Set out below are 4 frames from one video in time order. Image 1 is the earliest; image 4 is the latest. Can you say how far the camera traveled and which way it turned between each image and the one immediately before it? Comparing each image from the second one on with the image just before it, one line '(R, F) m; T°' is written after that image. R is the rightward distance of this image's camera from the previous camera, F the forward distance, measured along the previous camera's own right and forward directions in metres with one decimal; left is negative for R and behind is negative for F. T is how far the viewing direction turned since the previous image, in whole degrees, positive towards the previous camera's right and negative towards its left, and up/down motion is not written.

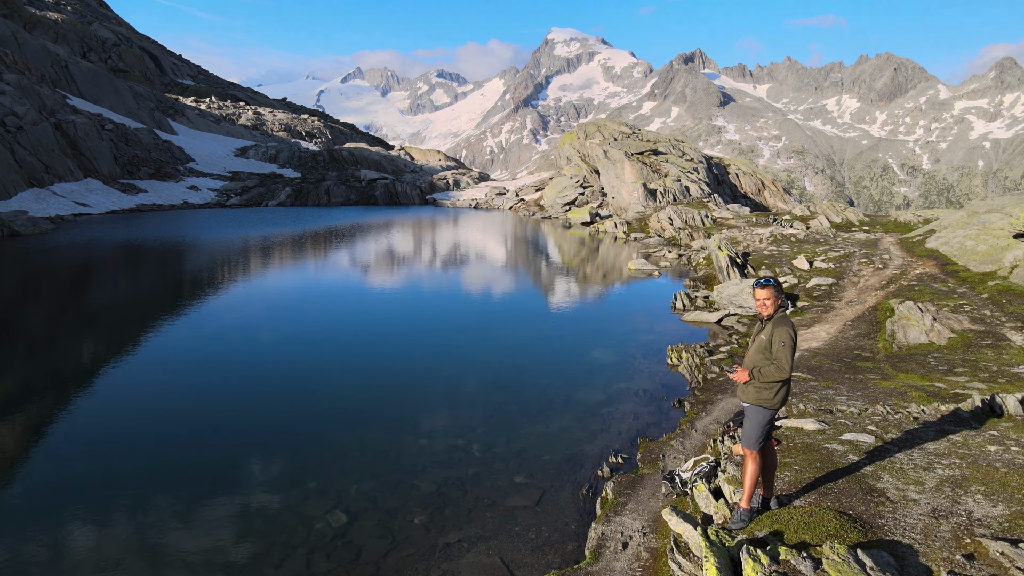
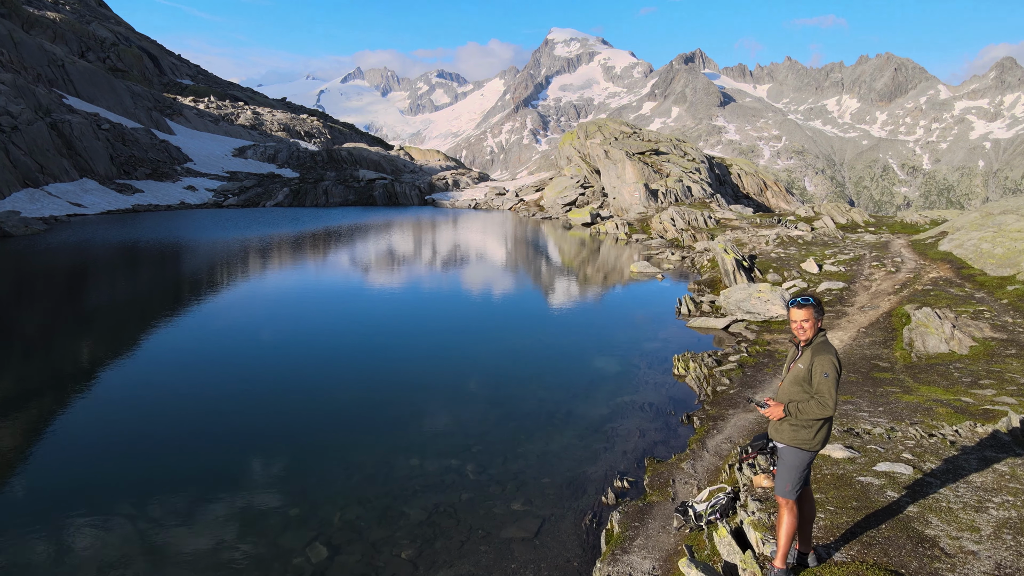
(0.0, +0.3) m; 0°
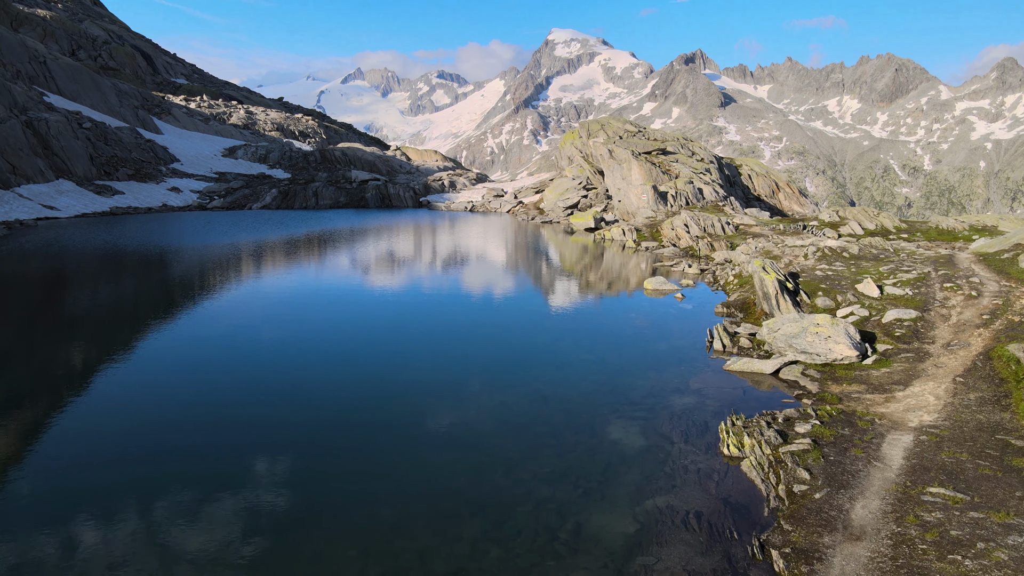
(+0.1, +1.8) m; 0°
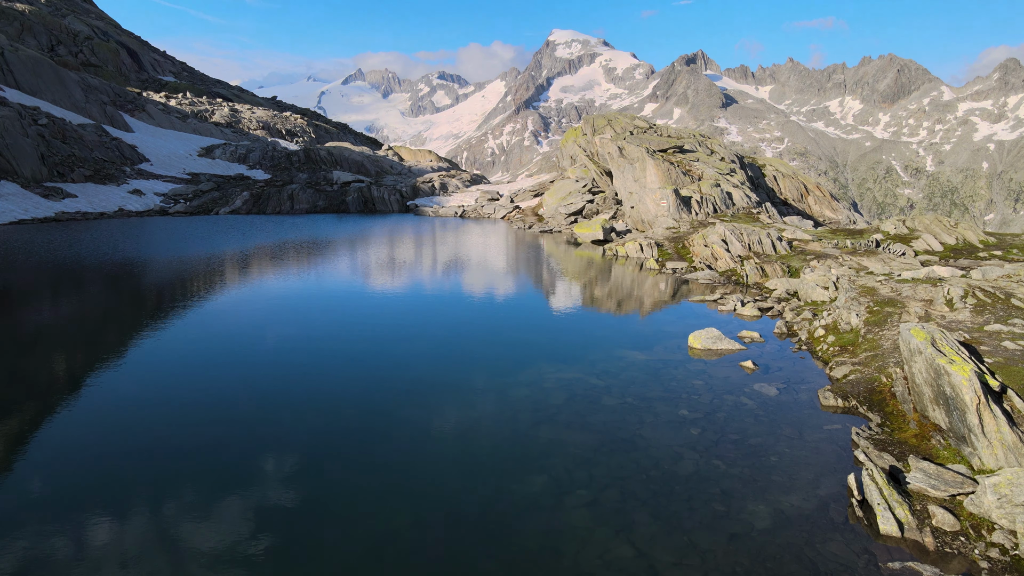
(+0.3, +3.6) m; 0°
